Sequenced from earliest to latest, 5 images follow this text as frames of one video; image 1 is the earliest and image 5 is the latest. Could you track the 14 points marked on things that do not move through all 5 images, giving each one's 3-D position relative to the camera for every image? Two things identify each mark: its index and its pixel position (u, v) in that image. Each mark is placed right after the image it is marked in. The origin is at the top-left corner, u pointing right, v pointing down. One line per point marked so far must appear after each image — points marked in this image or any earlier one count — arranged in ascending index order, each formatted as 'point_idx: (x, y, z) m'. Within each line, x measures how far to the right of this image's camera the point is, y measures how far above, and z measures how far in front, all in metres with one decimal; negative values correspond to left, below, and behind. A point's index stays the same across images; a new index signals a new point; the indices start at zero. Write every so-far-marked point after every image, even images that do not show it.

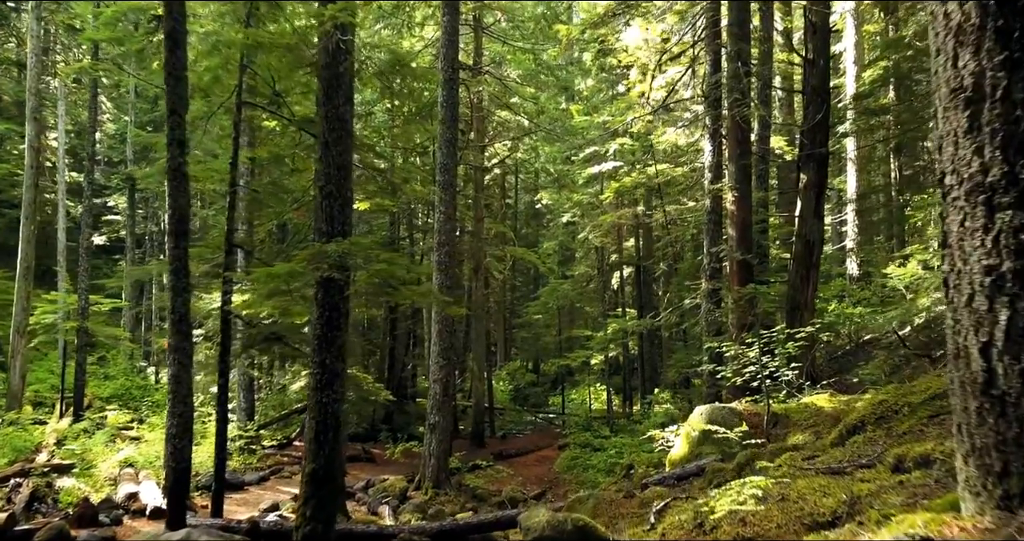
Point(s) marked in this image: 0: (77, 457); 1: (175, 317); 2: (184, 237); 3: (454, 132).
0: (-7.7, -3.3, +12.8) m
1: (-3.5, -0.5, +7.6) m
2: (-3.5, +0.3, +7.7) m
3: (-1.1, +2.6, +13.8) m
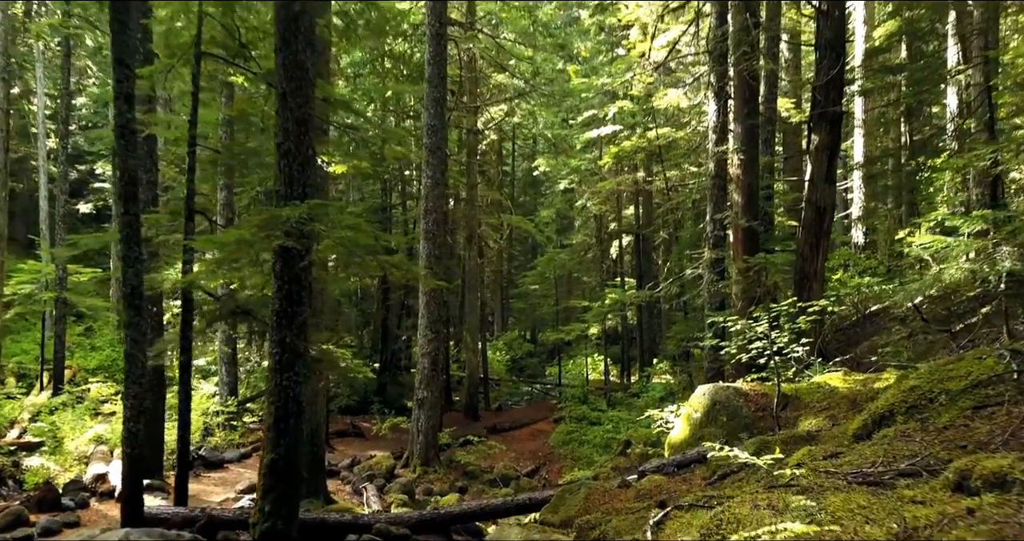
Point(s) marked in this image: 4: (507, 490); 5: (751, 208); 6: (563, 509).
0: (-7.8, -2.8, +12.3) m
1: (-3.6, -0.2, +6.9) m
2: (-3.6, +0.7, +7.0) m
3: (-1.3, +3.2, +12.9) m
4: (-0.1, -3.6, +12.0) m
5: (+3.6, +0.9, +10.9) m
6: (+0.4, -2.0, +6.1) m
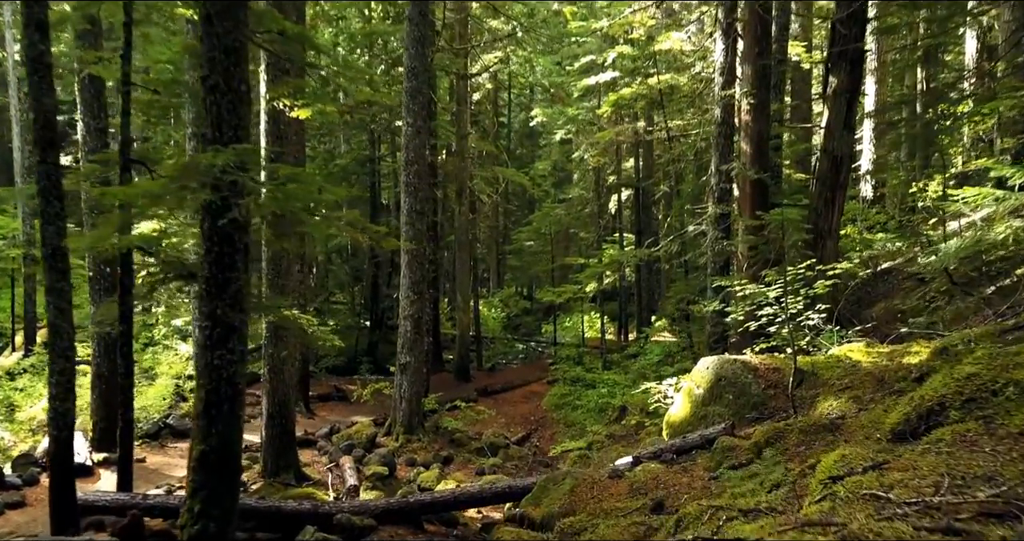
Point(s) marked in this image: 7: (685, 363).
0: (-8.0, -2.1, +11.5) m
1: (-3.8, +0.2, +6.0) m
2: (-3.8, +1.0, +6.0) m
3: (-1.4, +3.9, +11.8) m
4: (-0.3, -3.0, +11.3) m
5: (+3.4, +1.5, +9.9) m
6: (+0.3, -1.7, +5.3) m
7: (+3.1, -1.7, +13.2) m
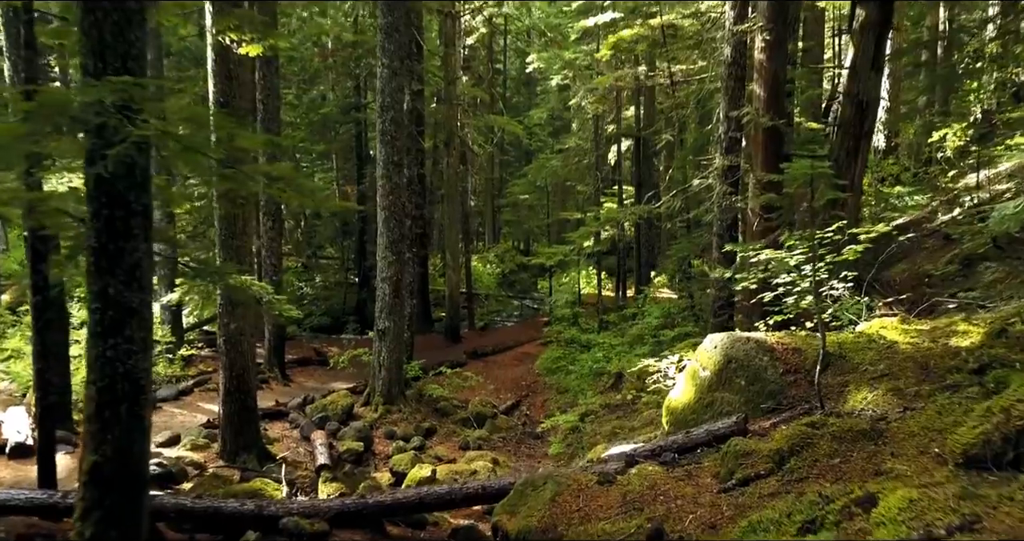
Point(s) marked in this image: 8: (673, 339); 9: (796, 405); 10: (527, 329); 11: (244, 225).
0: (-8.2, -1.5, +10.7) m
1: (-4.0, +0.4, +5.0) m
2: (-4.0, +1.2, +5.0) m
3: (-1.6, +4.5, +10.6) m
4: (-0.5, -2.4, +10.5) m
5: (+3.2, +2.0, +8.8) m
6: (+0.1, -1.5, +4.5) m
7: (+3.0, -1.0, +12.4) m
8: (+2.7, -1.1, +12.1) m
9: (+2.0, -0.9, +5.0) m
10: (+0.4, -1.5, +19.2) m
11: (-3.0, +0.5, +8.1) m
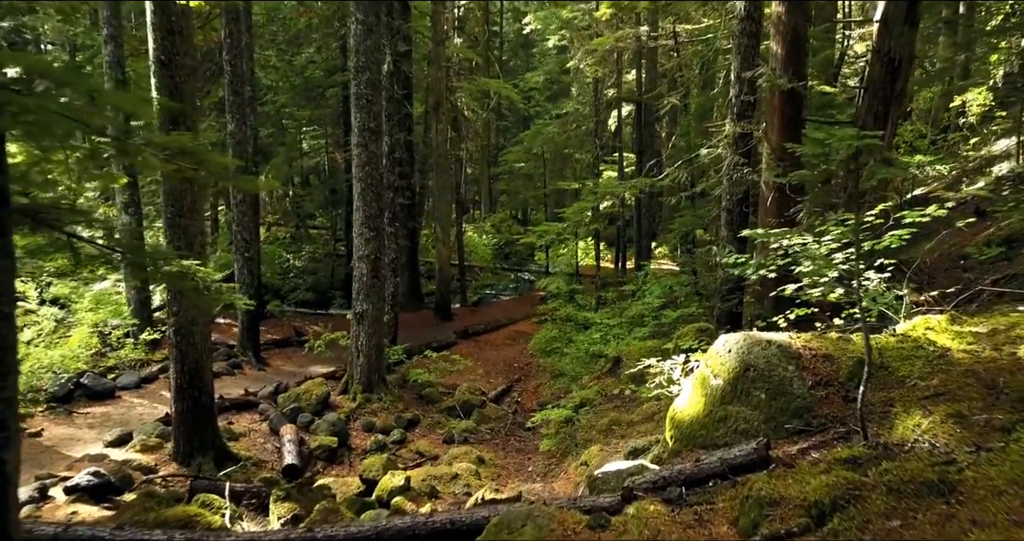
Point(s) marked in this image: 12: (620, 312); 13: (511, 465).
0: (-8.4, -1.2, +9.8) m
1: (-4.2, +0.4, +4.1) m
2: (-4.1, +1.3, +4.0) m
3: (-1.8, +4.8, +9.5) m
4: (-0.6, -2.1, +9.7) m
5: (+3.1, +2.2, +7.8) m
6: (-0.1, -1.5, +3.6) m
7: (+2.8, -0.6, +11.5) m
8: (+2.5, -0.8, +11.3) m
9: (+1.8, -0.9, +4.1) m
10: (+0.2, -0.9, +18.4) m
11: (-3.1, +0.7, +7.2) m
12: (+2.1, -0.8, +13.9) m
13: (0.0, -2.3, +8.5) m
